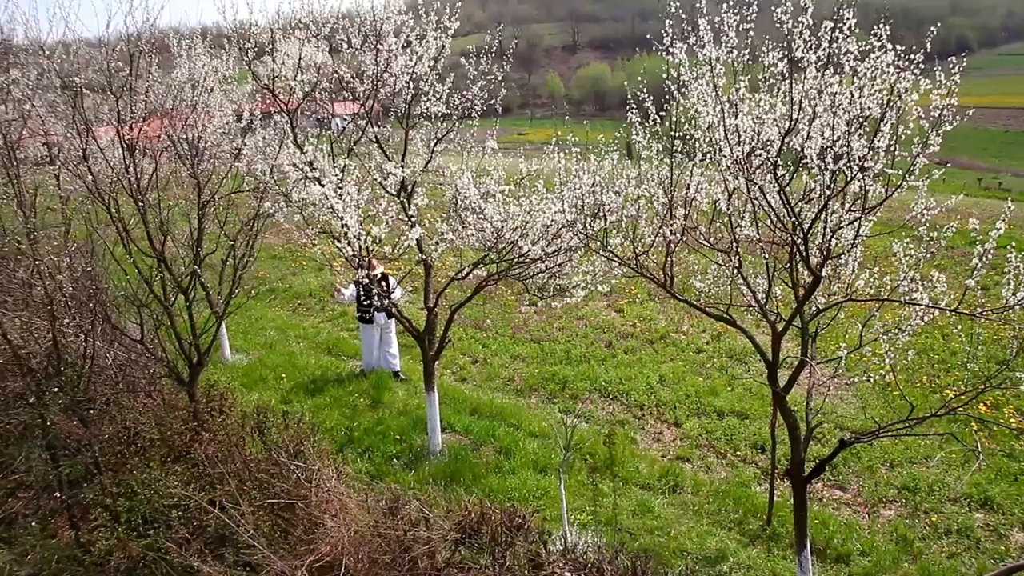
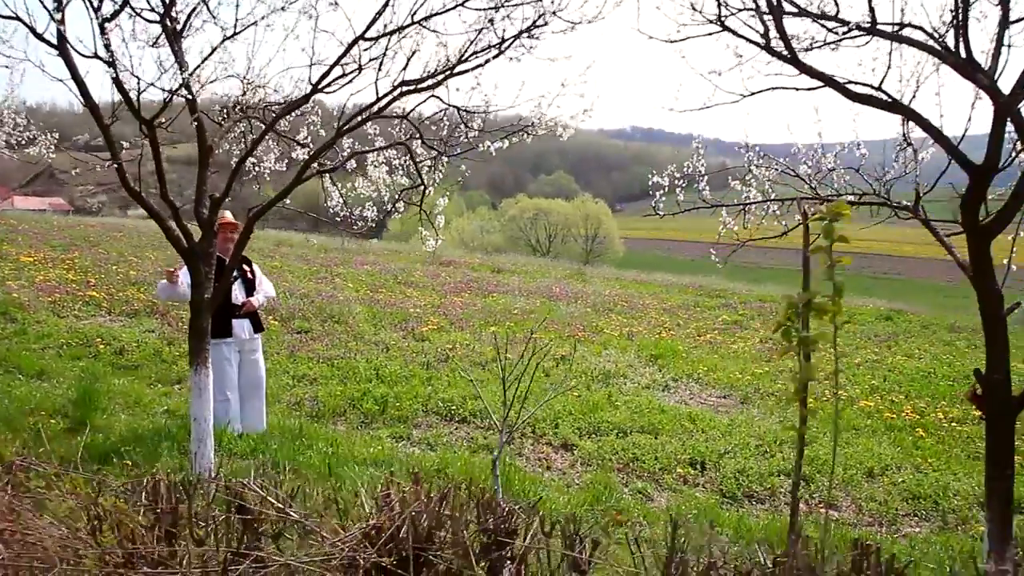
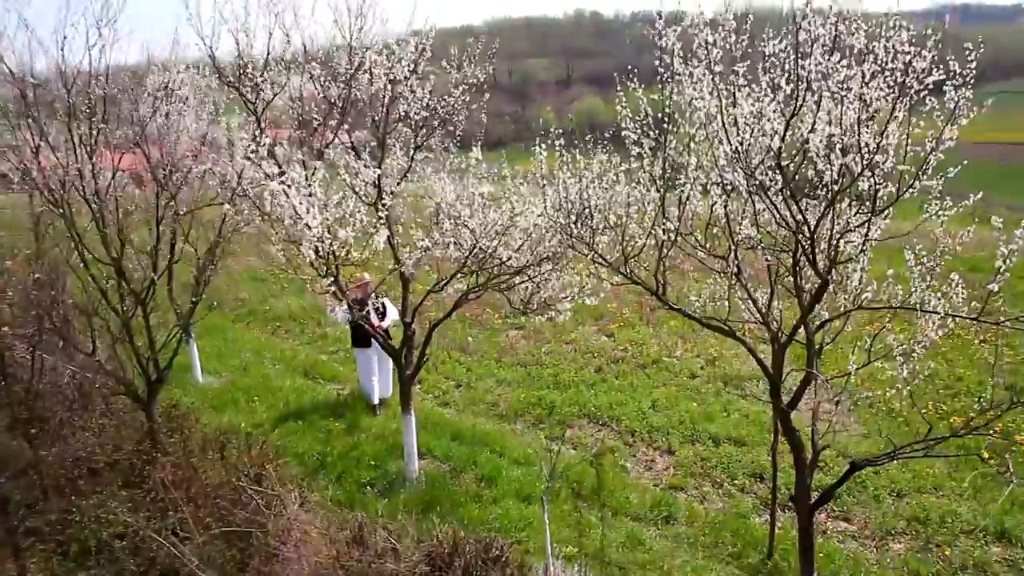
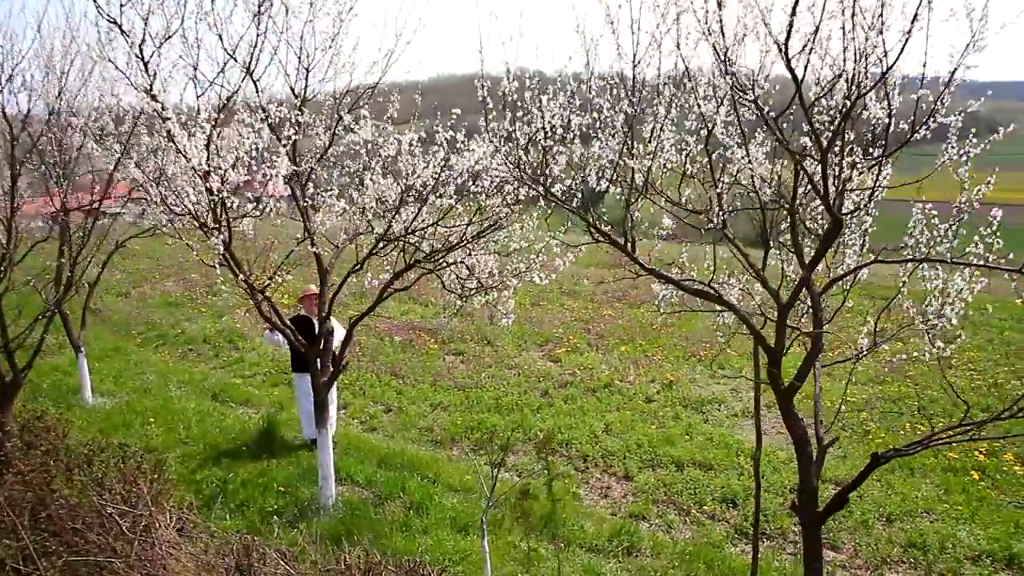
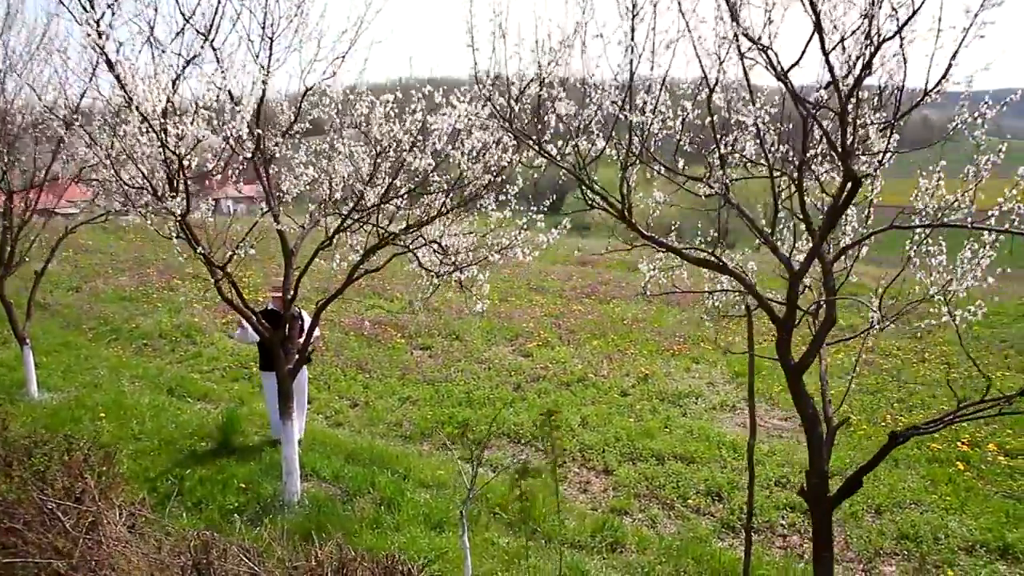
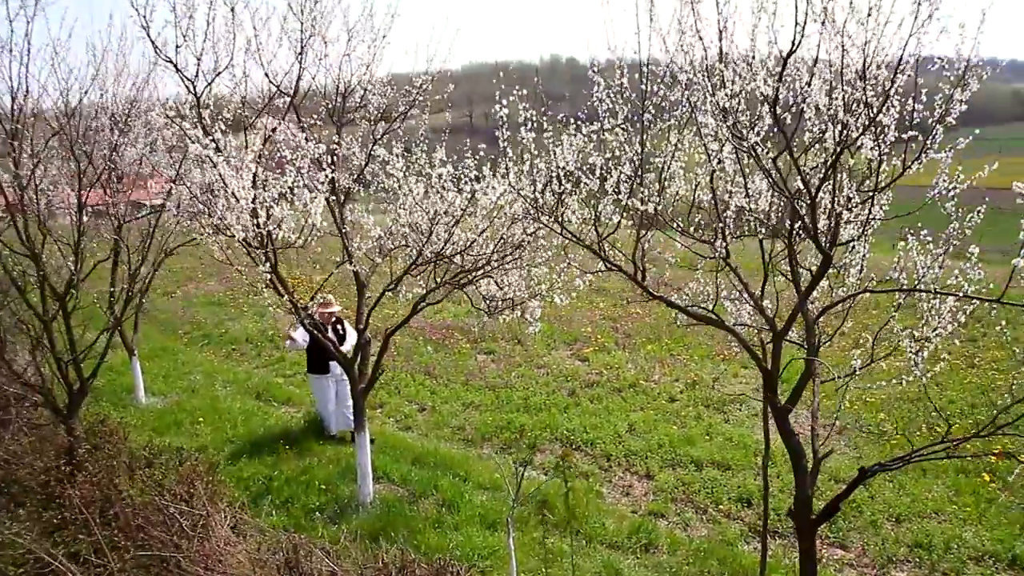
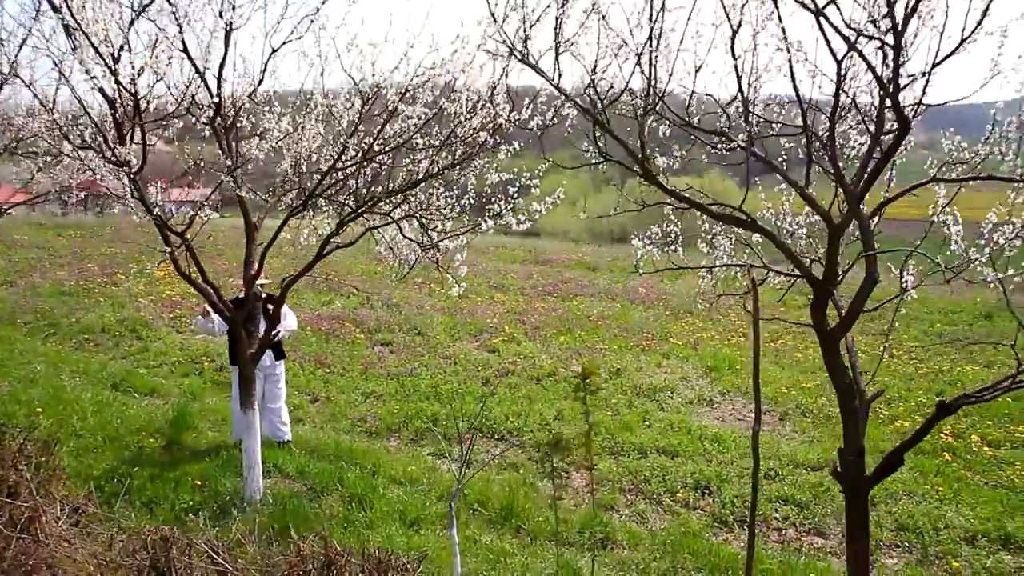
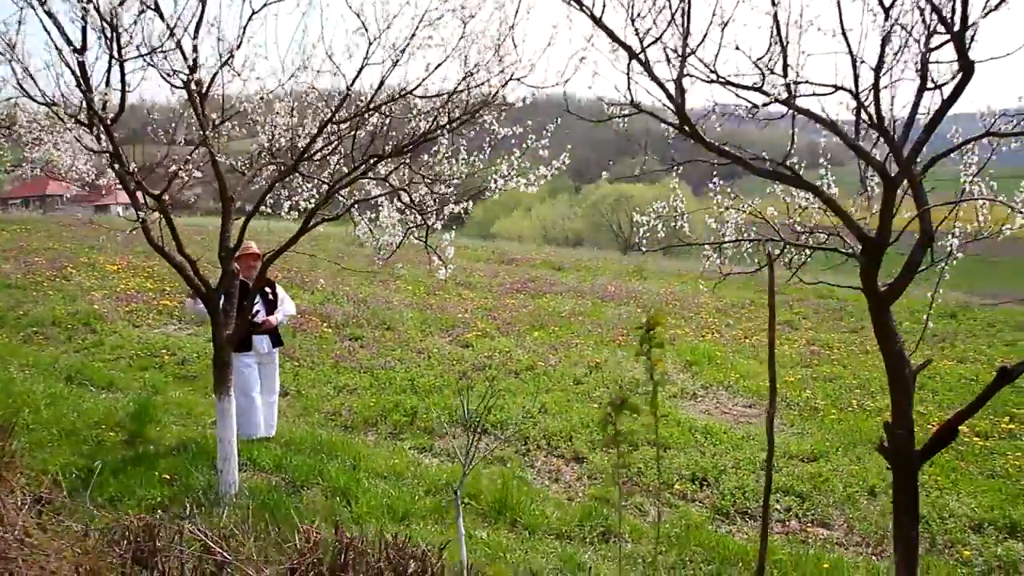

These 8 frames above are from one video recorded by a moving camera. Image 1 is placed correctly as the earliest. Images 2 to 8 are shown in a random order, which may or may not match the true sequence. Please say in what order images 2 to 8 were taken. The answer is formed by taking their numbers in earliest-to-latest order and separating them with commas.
3, 6, 4, 5, 7, 8, 2
